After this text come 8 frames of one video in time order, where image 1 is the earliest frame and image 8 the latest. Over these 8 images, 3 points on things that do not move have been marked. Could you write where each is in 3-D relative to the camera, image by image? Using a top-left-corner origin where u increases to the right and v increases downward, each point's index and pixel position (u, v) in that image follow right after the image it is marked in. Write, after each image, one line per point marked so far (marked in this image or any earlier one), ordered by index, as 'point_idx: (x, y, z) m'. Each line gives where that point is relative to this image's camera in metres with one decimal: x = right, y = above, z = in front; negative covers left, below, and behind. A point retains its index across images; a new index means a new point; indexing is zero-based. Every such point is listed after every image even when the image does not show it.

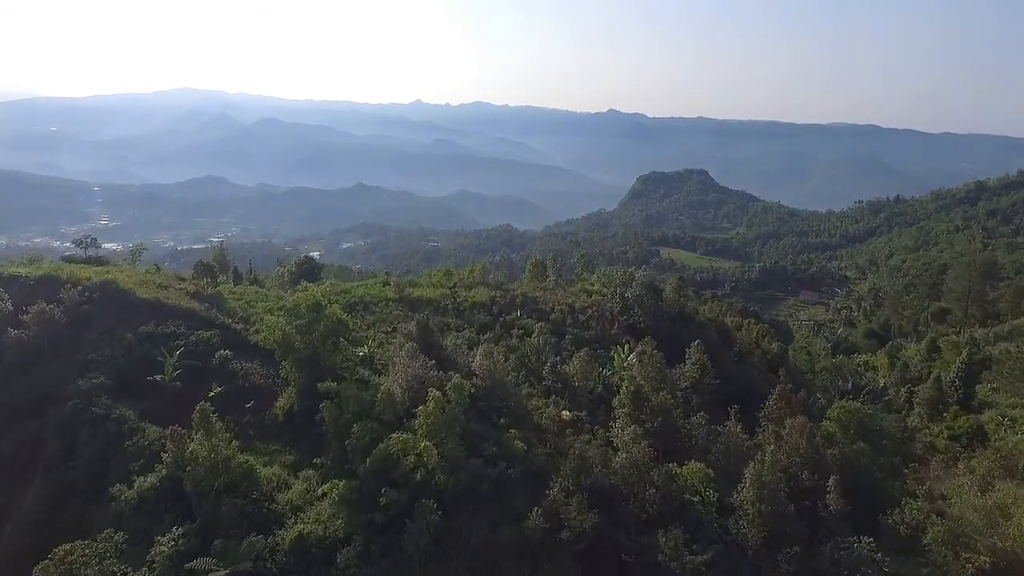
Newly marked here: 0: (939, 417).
0: (+13.7, -4.2, +18.9) m
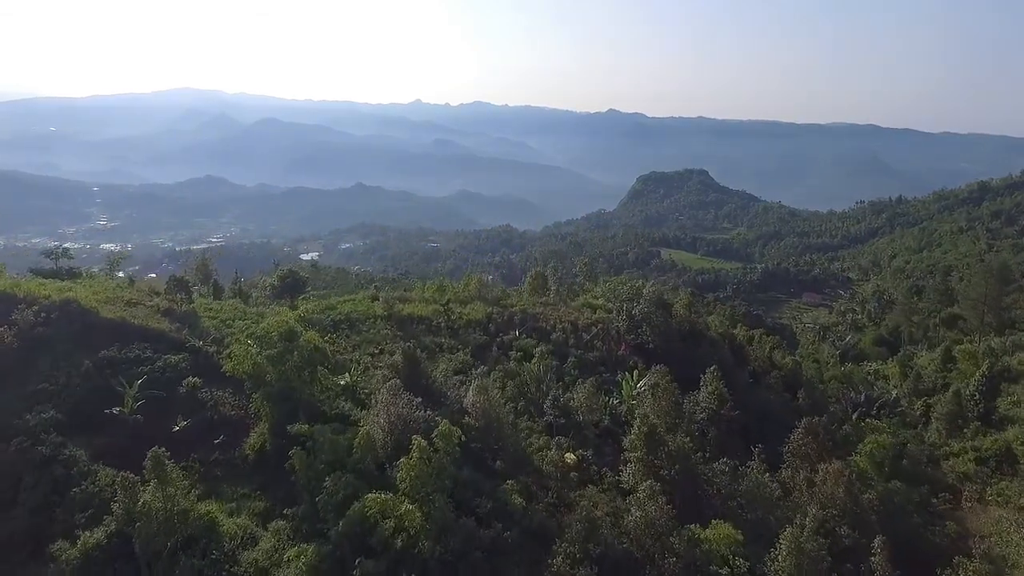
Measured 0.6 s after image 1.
0: (+13.7, -4.5, +18.0) m
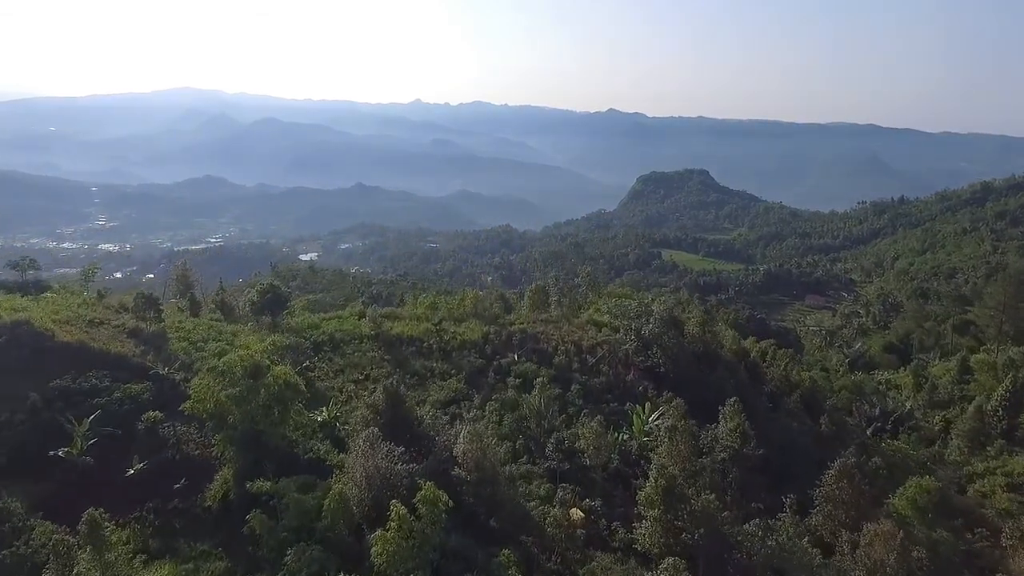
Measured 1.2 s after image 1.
0: (+13.7, -4.8, +17.1) m
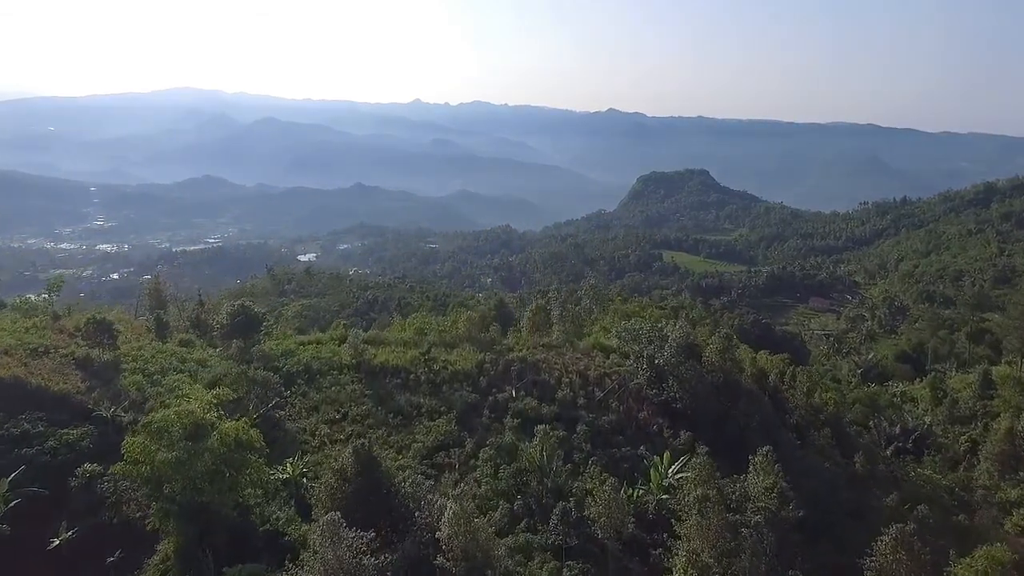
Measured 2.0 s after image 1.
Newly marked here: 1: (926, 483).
0: (+13.6, -5.1, +16.0) m
1: (+10.5, -5.0, +14.7) m
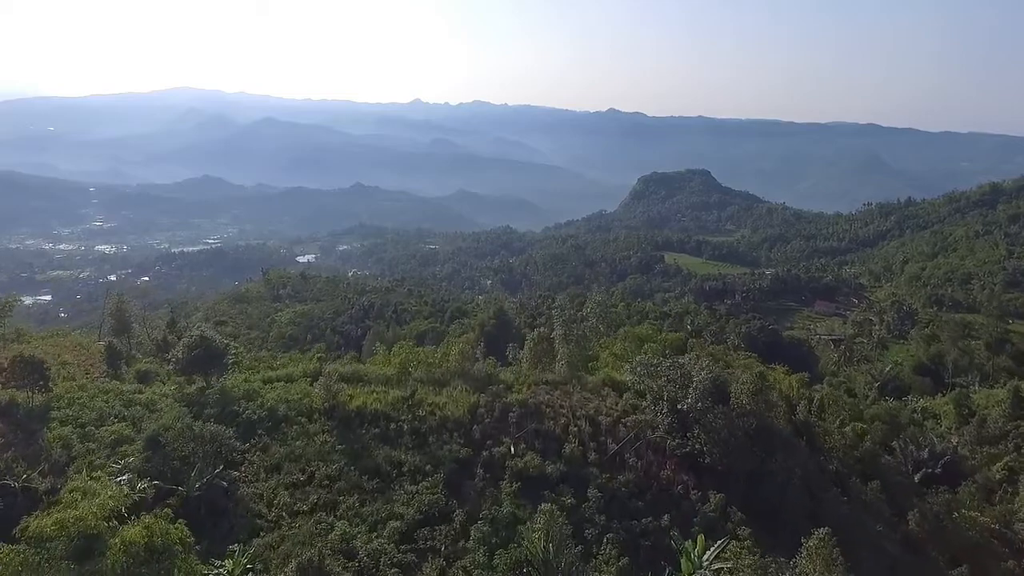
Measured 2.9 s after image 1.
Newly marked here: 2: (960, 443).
0: (+13.6, -5.6, +14.7) m
1: (+10.5, -5.5, +13.4) m
2: (+15.2, -5.3, +19.7) m
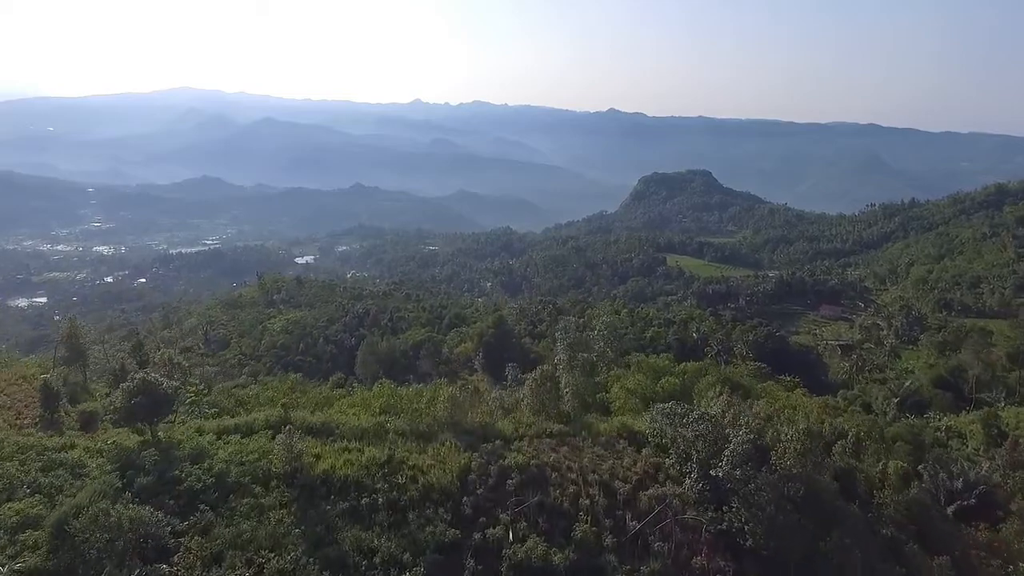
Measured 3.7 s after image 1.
0: (+13.6, -6.0, +13.3) m
1: (+10.5, -5.9, +12.1) m
2: (+15.2, -5.7, +18.4) m
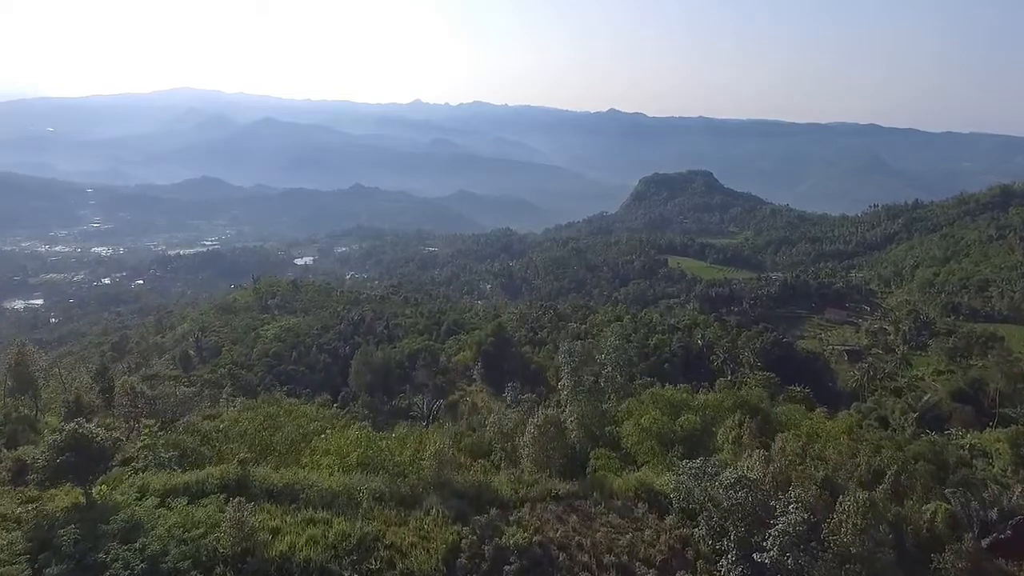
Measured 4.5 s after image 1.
0: (+13.6, -6.4, +12.1) m
1: (+10.5, -6.3, +10.9) m
2: (+15.1, -6.1, +17.2) m
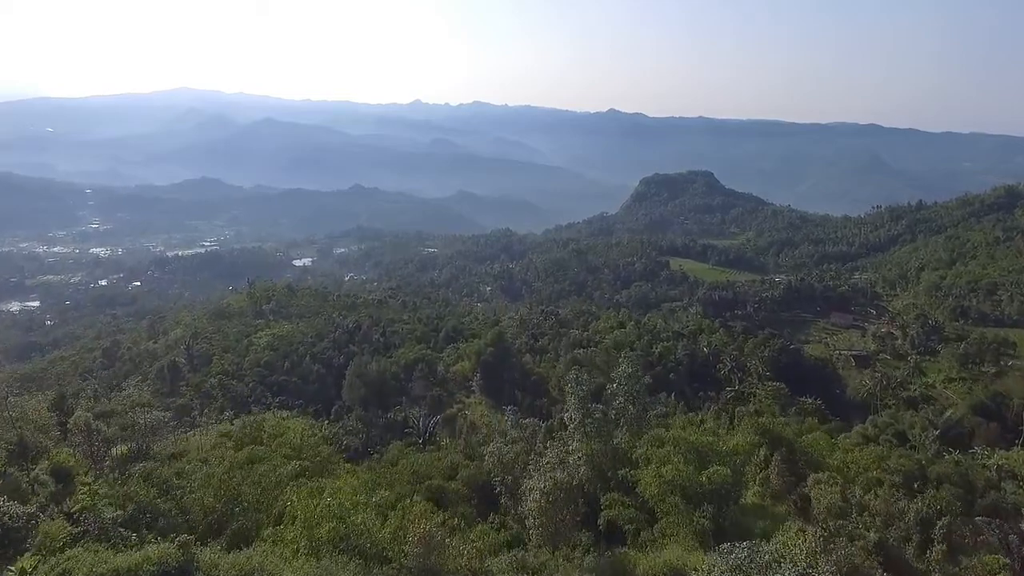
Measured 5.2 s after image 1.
0: (+13.6, -6.8, +10.9) m
1: (+10.5, -6.7, +9.7) m
2: (+15.2, -6.5, +16.0) m
